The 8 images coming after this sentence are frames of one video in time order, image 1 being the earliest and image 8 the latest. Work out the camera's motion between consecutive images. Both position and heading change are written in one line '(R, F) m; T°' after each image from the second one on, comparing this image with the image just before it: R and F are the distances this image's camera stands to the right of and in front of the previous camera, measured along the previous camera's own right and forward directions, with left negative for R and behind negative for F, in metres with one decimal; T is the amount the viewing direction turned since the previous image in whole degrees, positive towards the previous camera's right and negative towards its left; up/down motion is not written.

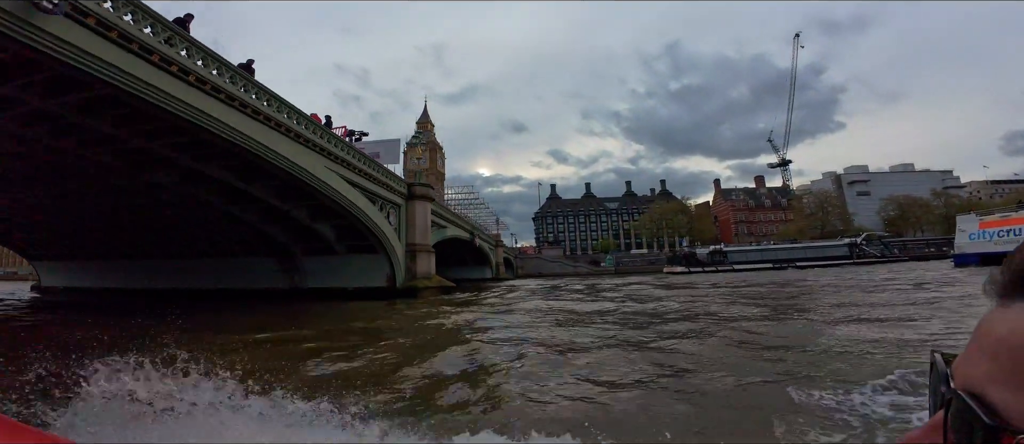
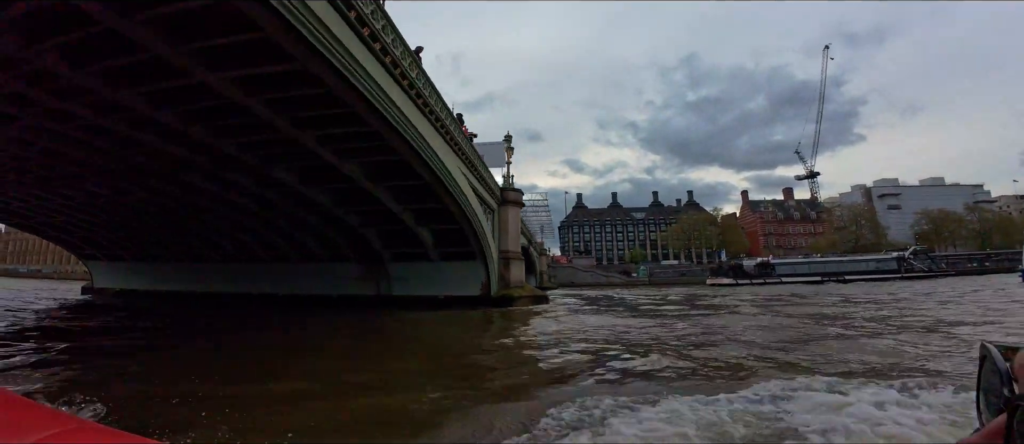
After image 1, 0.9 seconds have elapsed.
(-1.4, +0.2) m; -1°
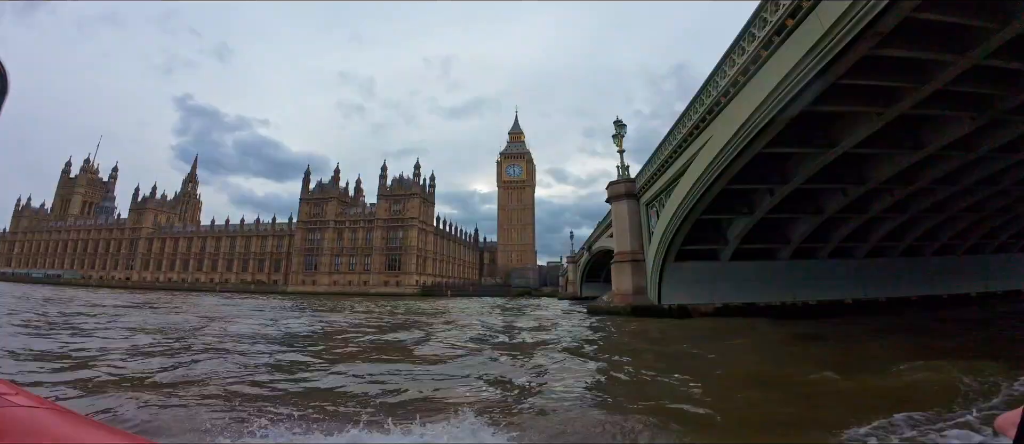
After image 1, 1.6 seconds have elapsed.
(-8.1, +0.8) m; +6°
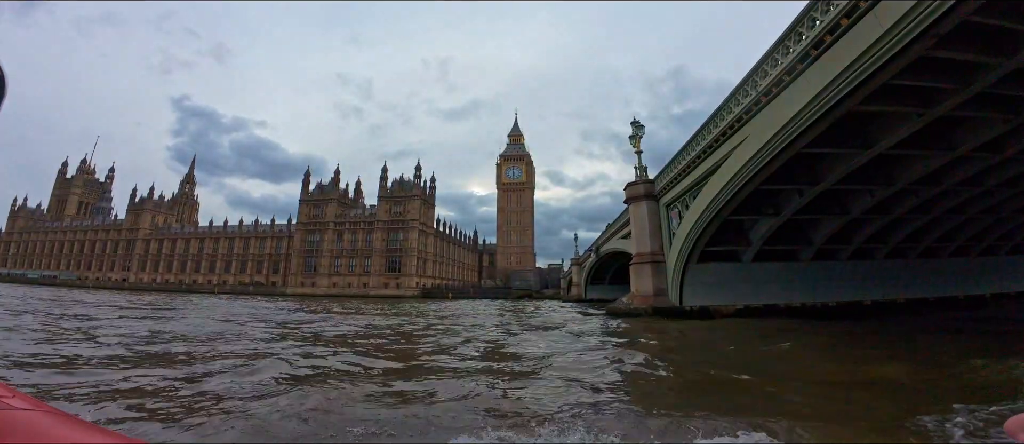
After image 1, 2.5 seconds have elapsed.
(-0.2, 0.0) m; 0°
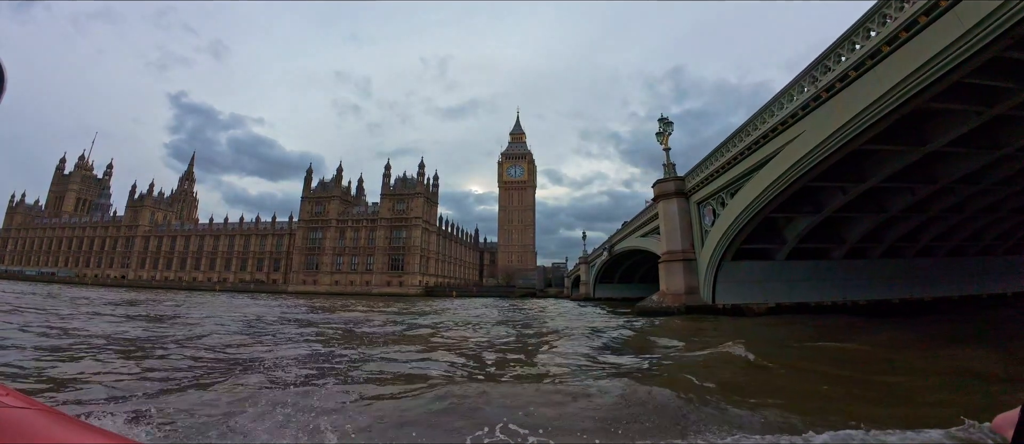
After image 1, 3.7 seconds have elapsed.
(-0.3, 0.0) m; 0°
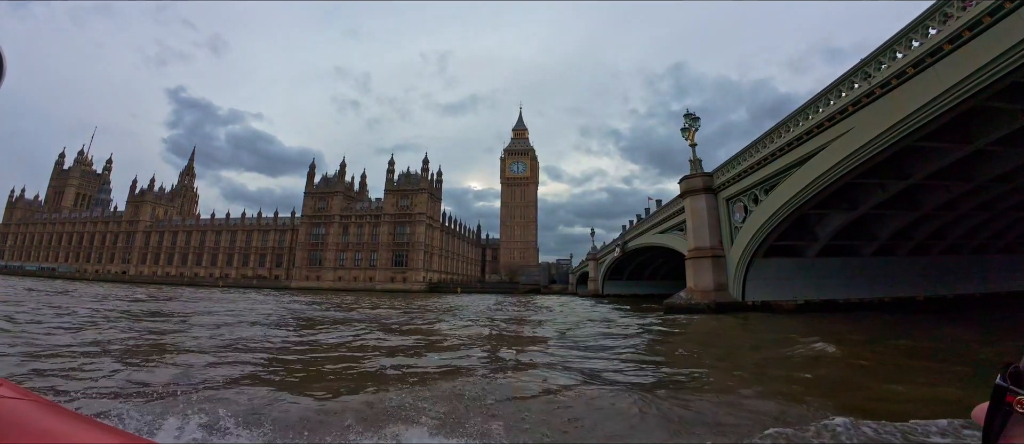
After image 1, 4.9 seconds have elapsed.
(-0.2, 0.0) m; 0°
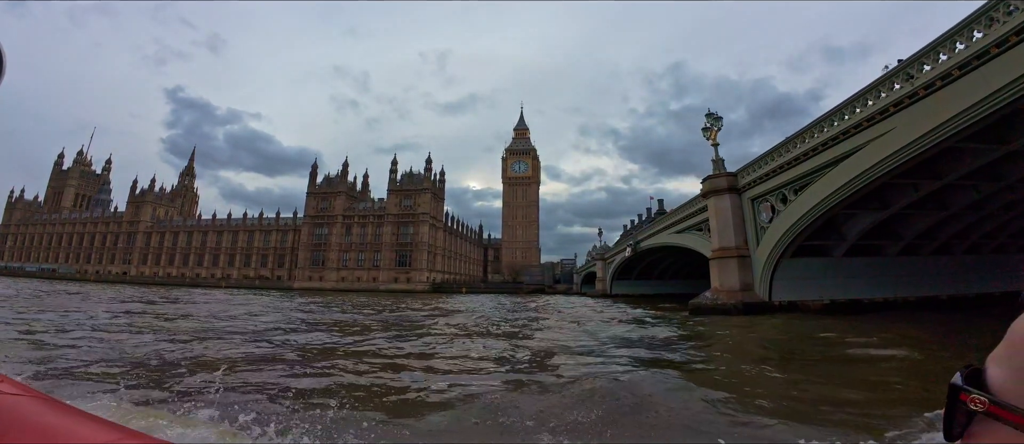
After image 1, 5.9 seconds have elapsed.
(-0.2, 0.0) m; 0°
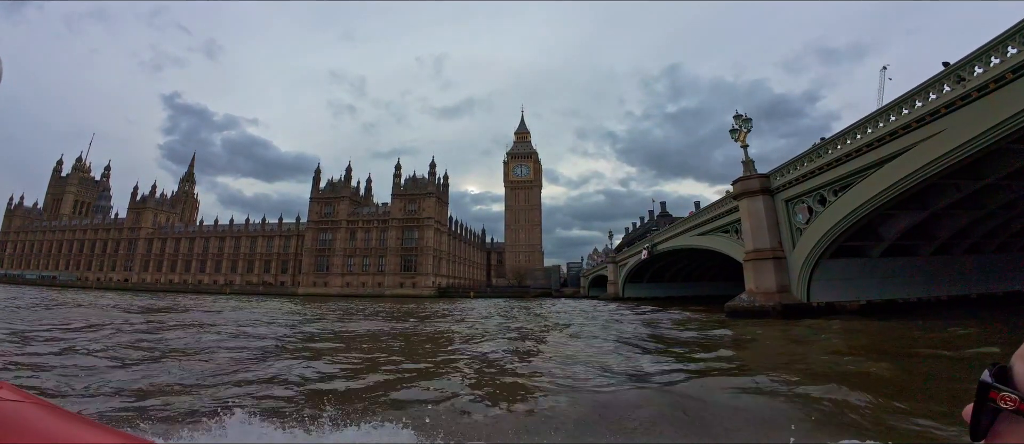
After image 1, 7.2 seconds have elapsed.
(-0.3, 0.0) m; 0°
